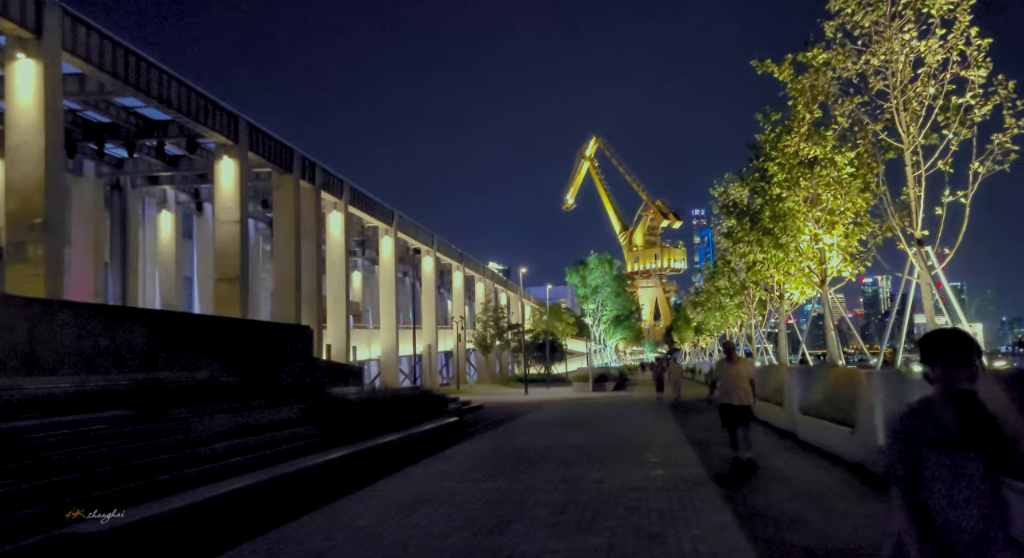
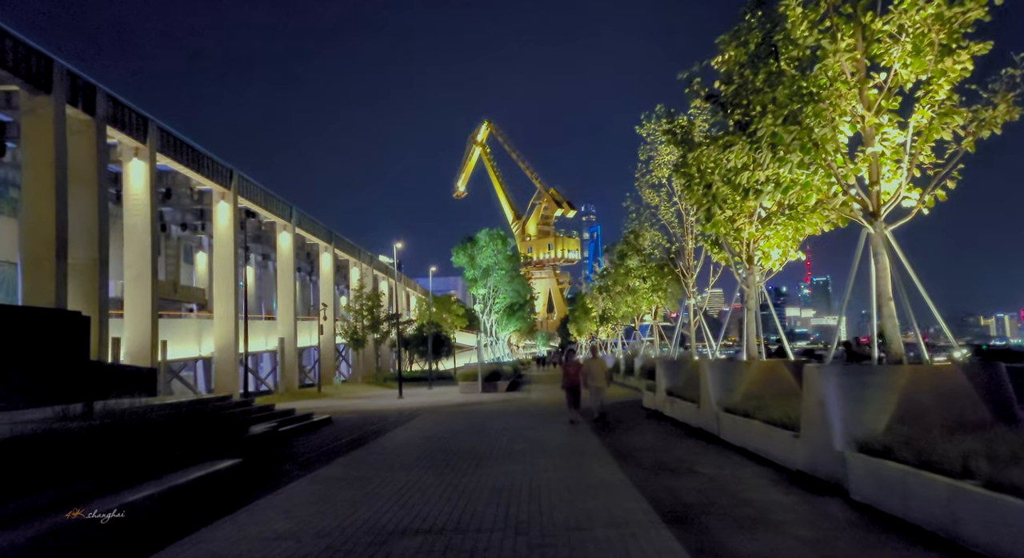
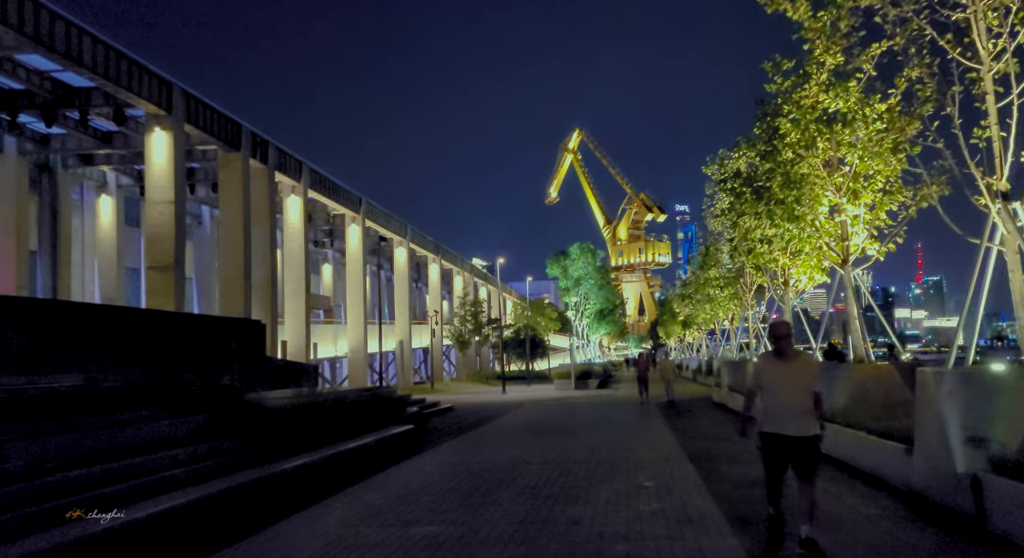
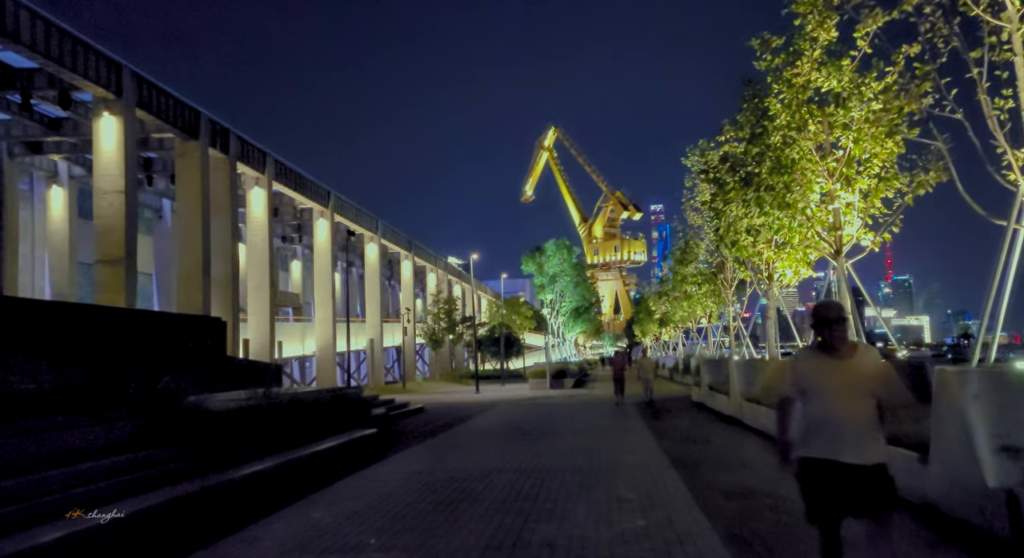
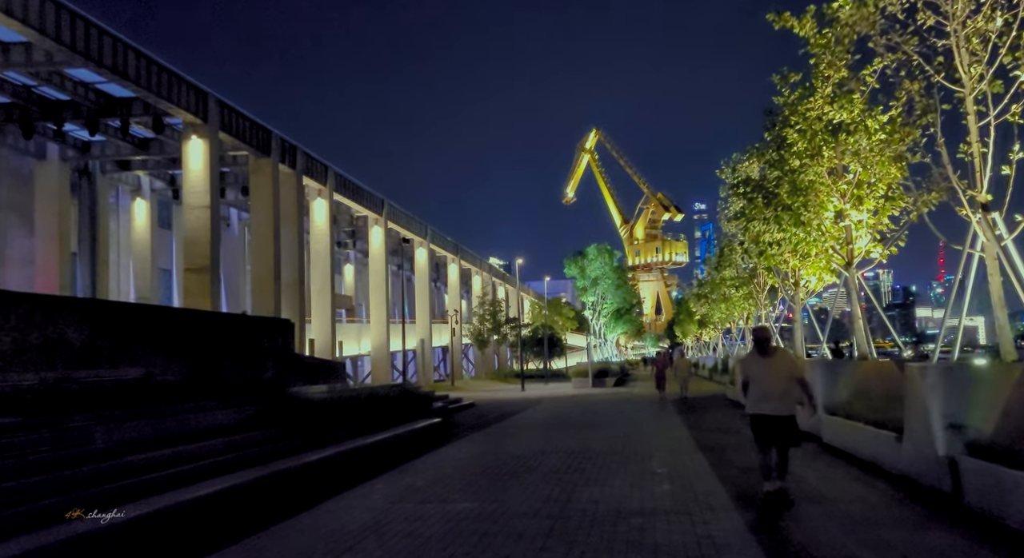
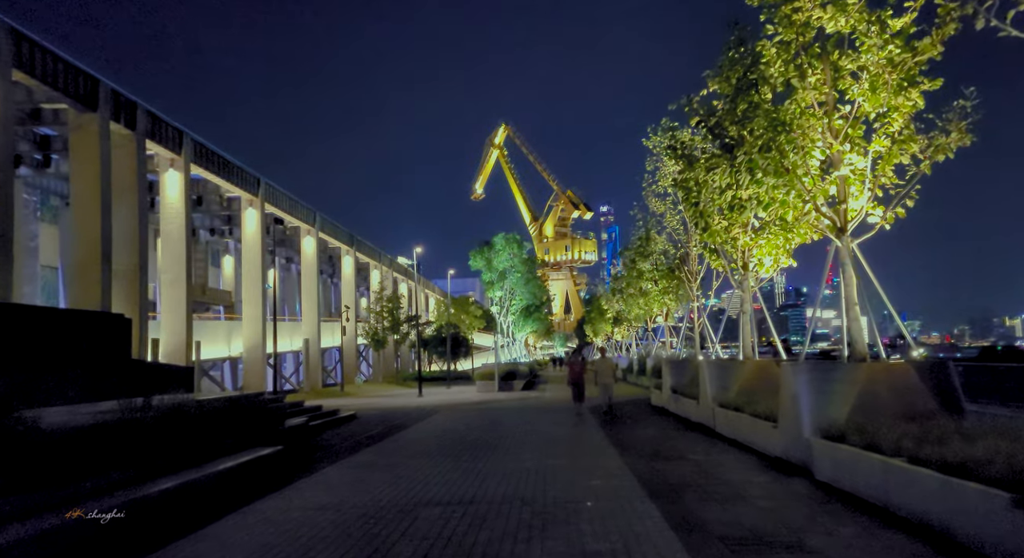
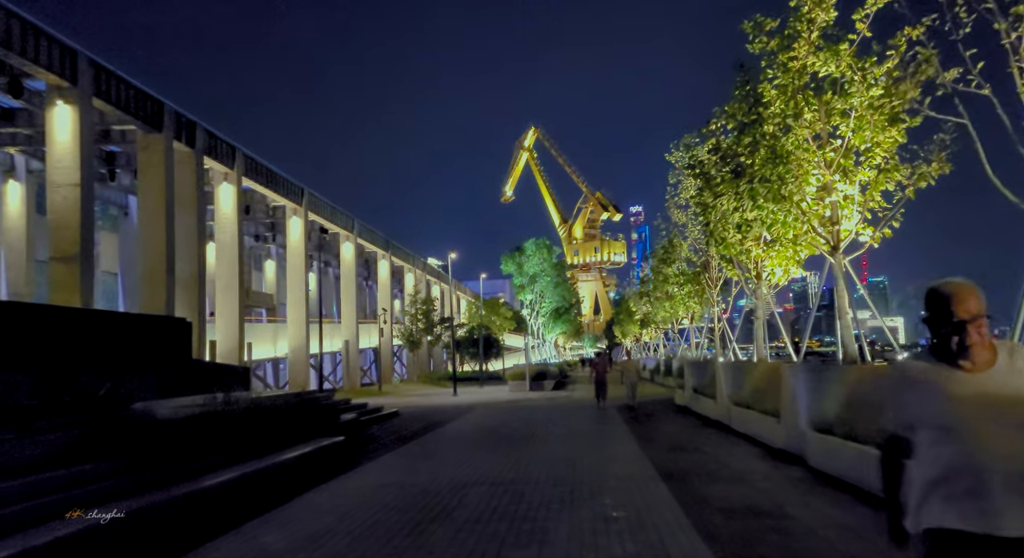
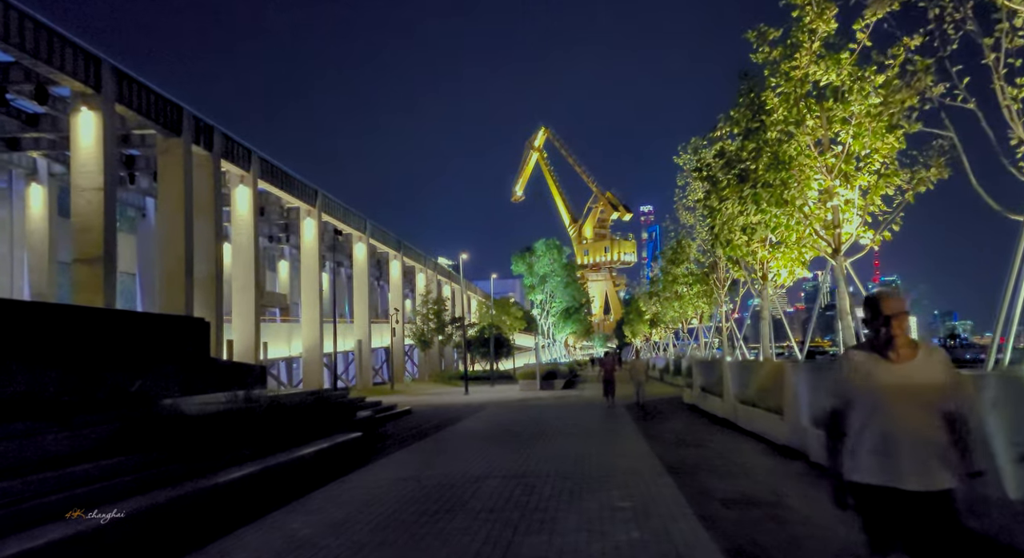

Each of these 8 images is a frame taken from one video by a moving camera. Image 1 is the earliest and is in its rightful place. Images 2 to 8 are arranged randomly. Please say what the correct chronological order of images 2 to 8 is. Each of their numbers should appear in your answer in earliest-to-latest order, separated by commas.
5, 3, 4, 8, 7, 6, 2
